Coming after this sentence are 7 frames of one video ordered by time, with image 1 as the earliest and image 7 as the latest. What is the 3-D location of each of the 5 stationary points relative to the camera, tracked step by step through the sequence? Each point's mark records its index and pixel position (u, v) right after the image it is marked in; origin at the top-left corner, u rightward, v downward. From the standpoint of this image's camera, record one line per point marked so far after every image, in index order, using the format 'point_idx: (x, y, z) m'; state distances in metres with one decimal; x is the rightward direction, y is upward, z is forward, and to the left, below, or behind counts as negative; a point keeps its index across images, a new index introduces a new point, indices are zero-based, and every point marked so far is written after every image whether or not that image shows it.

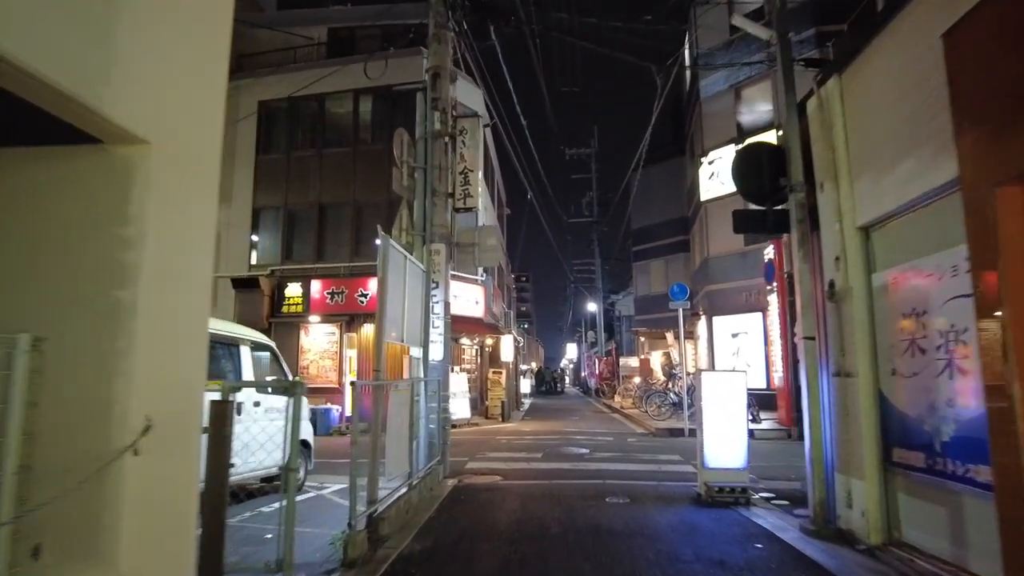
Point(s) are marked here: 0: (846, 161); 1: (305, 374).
0: (+2.8, +1.1, +5.4) m
1: (-5.8, -2.3, +17.8) m
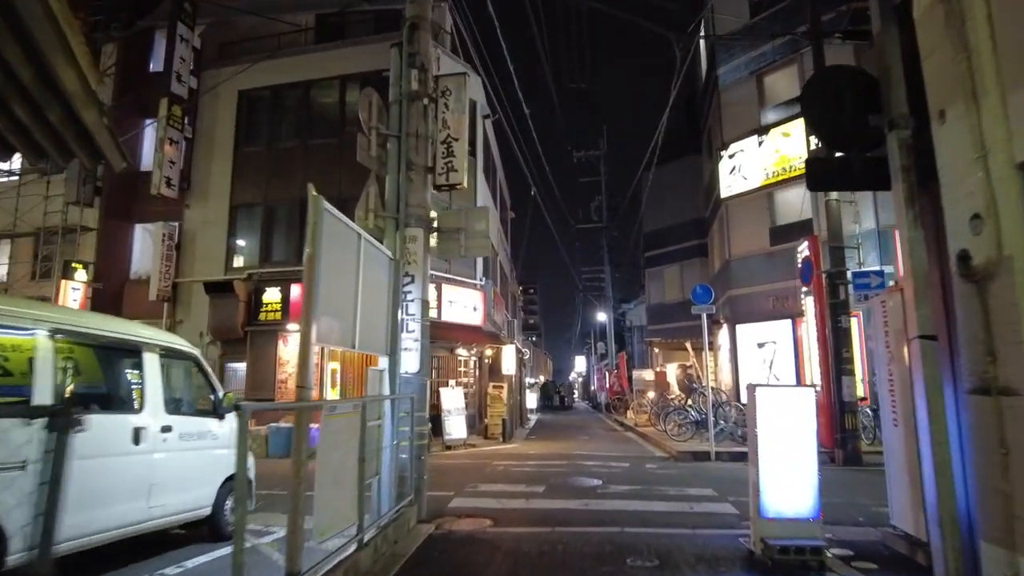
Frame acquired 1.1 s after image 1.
0: (+2.7, +1.2, +3.6) m
1: (-5.7, -2.5, +16.0) m
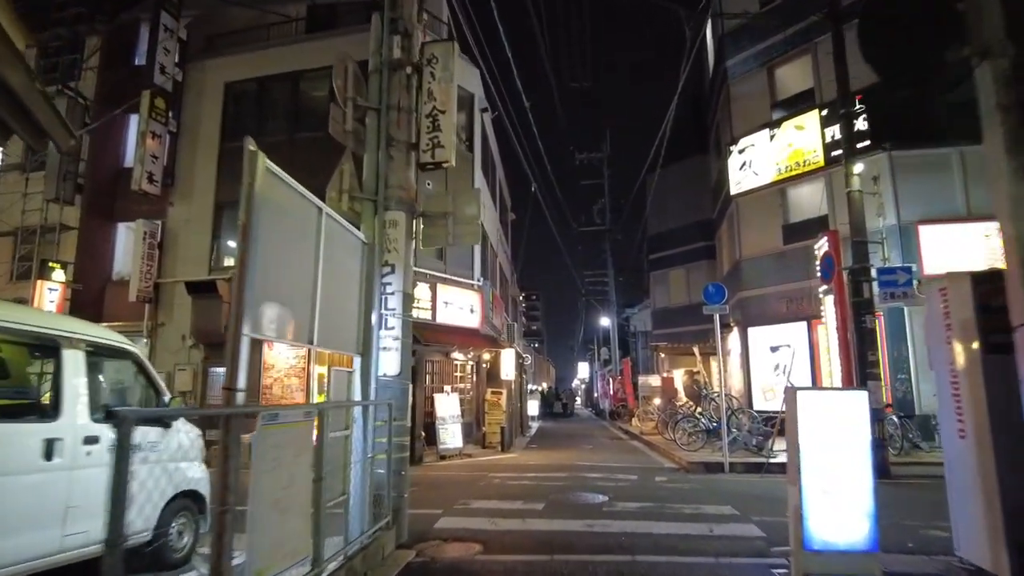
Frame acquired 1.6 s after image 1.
0: (+2.6, +1.4, +2.6) m
1: (-5.8, -2.5, +15.1) m
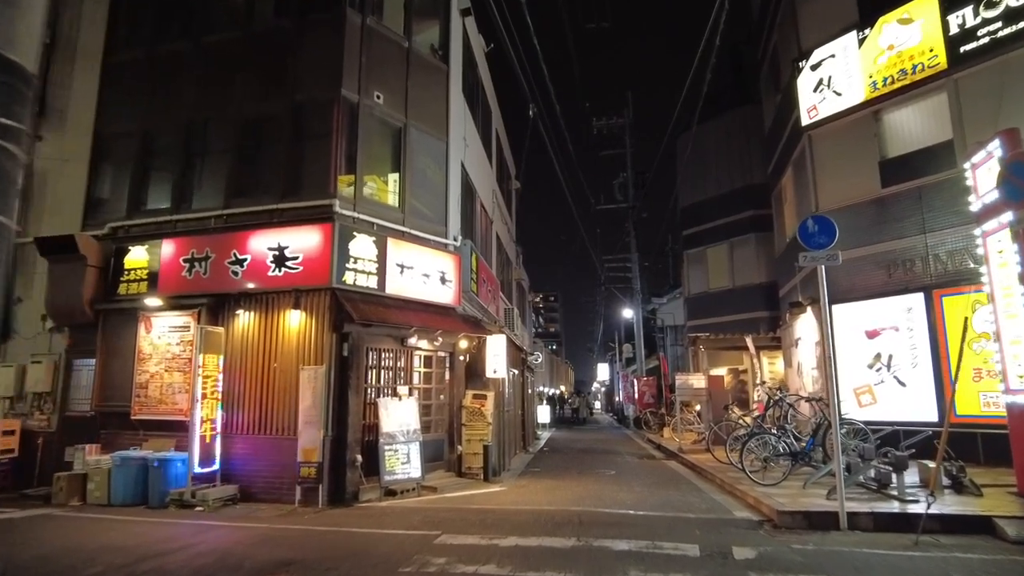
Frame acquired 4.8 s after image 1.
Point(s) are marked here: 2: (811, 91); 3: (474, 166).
0: (+1.9, +2.2, -2.2) m
1: (-6.0, -1.8, +10.4) m
2: (+6.6, +4.3, +14.1) m
3: (-0.9, +2.8, +14.8) m
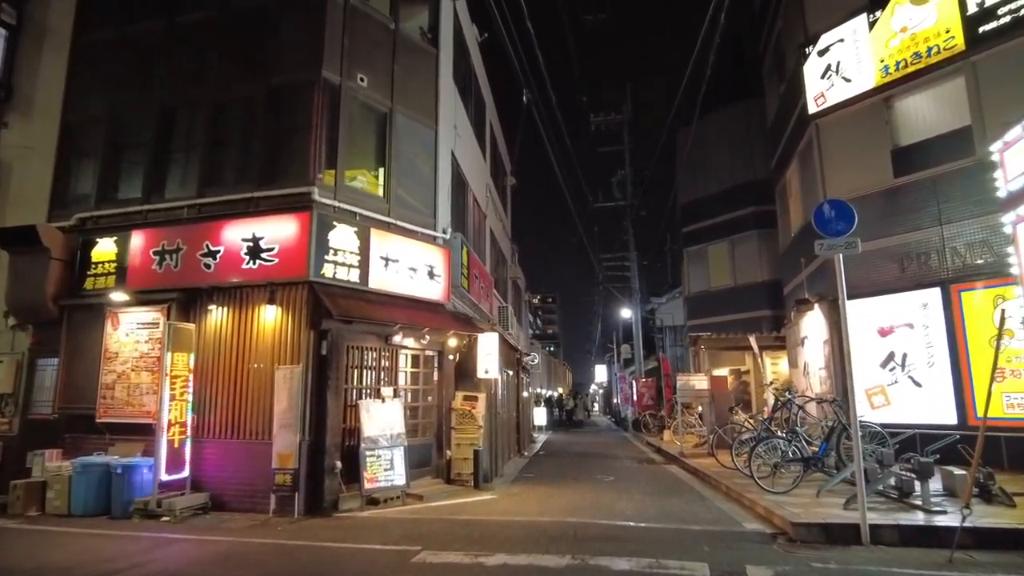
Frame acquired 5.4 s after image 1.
0: (+1.8, +2.3, -2.9) m
1: (-6.1, -1.7, +9.7) m
2: (+6.4, +4.4, +13.4) m
3: (-1.0, +2.9, +14.2) m
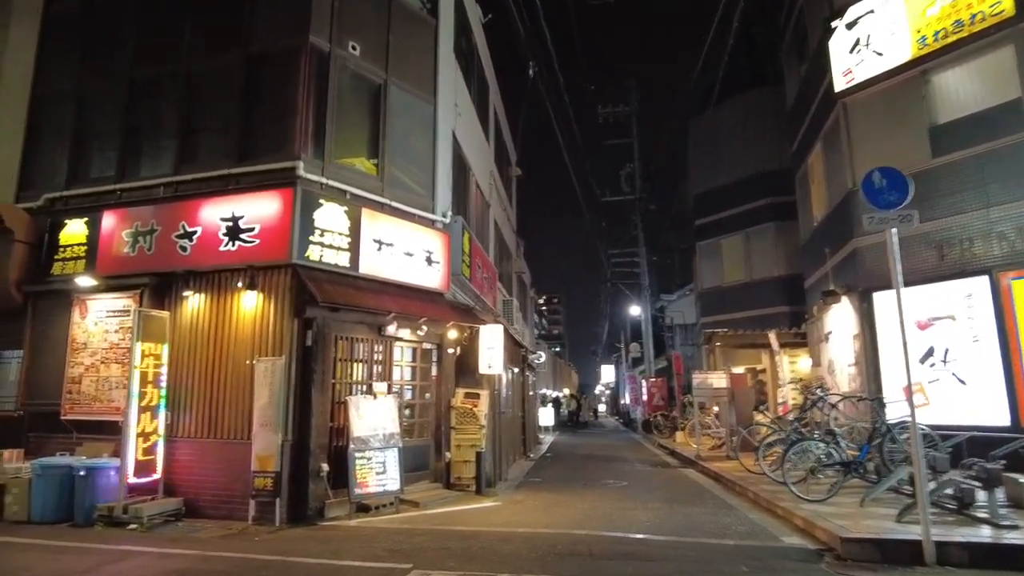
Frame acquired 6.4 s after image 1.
0: (+1.8, +2.5, -3.8) m
1: (-6.1, -1.5, +8.9) m
2: (+6.5, +4.6, +12.5) m
3: (-0.9, +3.1, +13.3) m
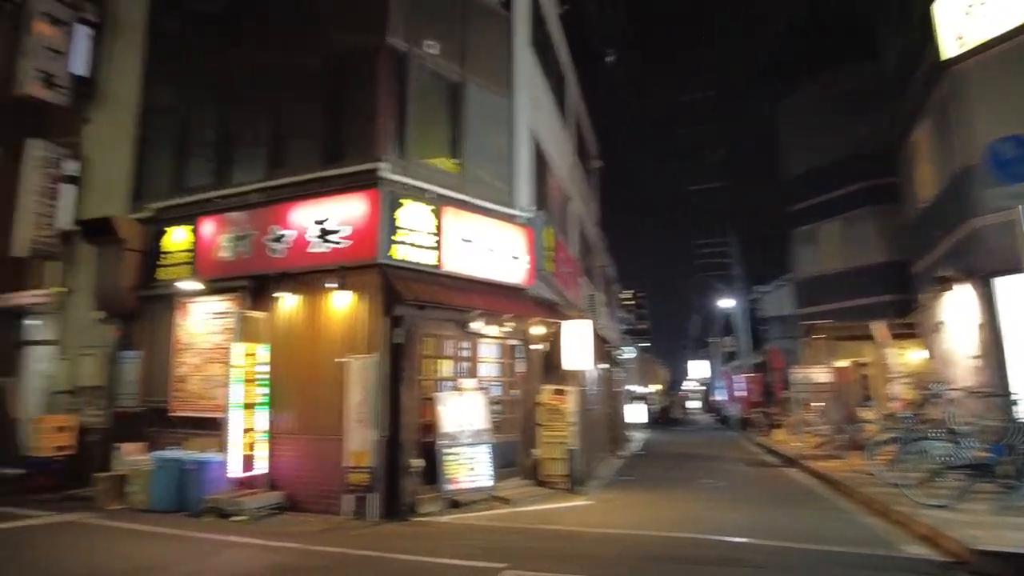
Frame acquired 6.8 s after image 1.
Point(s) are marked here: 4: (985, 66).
0: (+1.3, +2.6, -4.2) m
1: (-4.8, -1.5, +9.4) m
2: (+8.0, +4.8, +11.4) m
3: (+0.7, +3.2, +13.1) m
4: (+8.2, +3.8, +11.0) m
